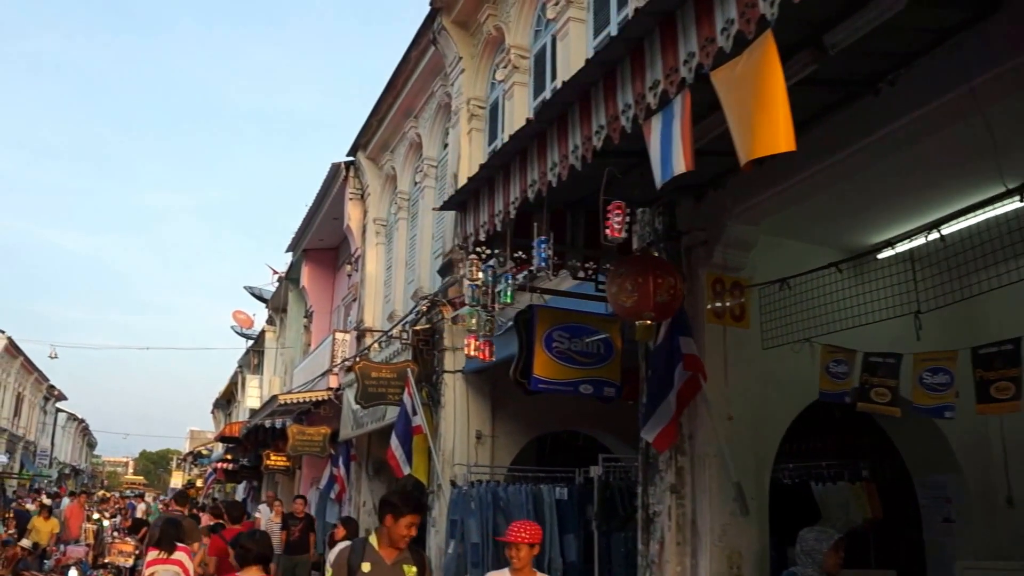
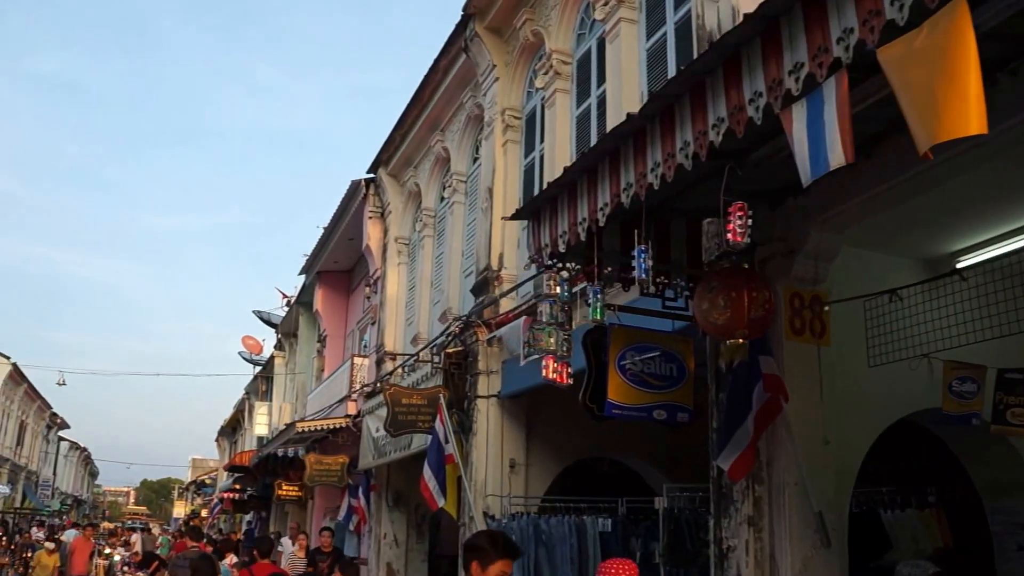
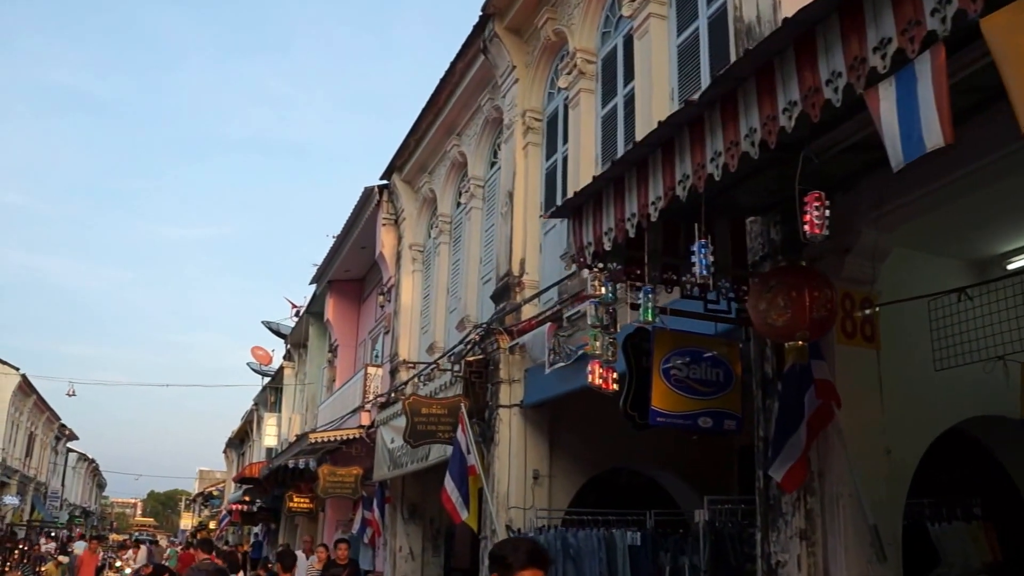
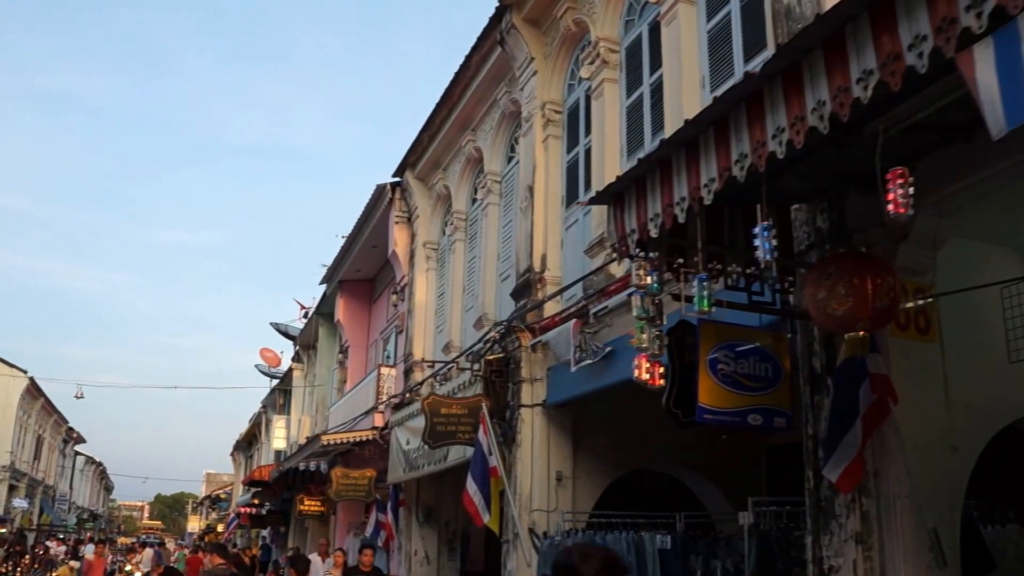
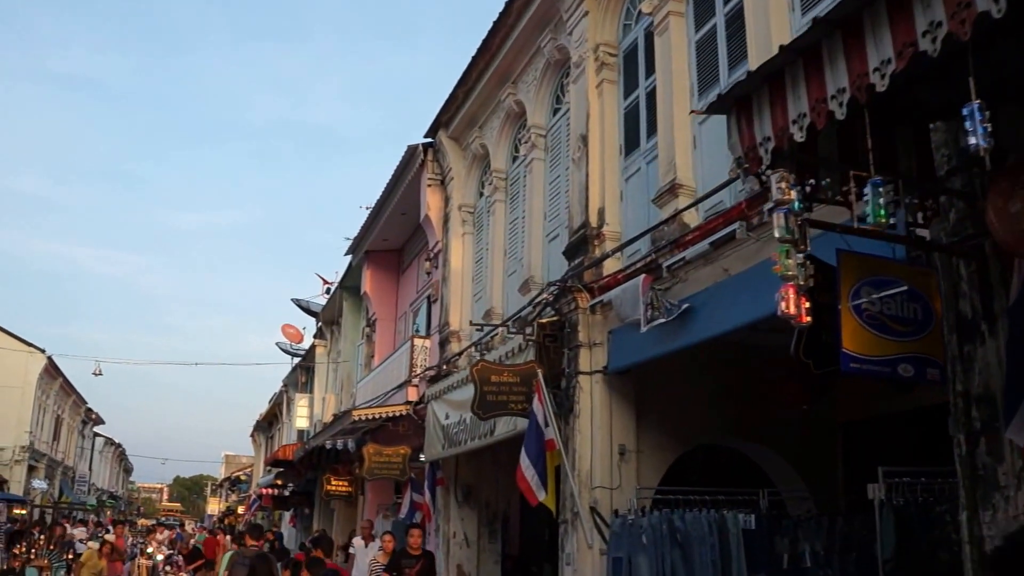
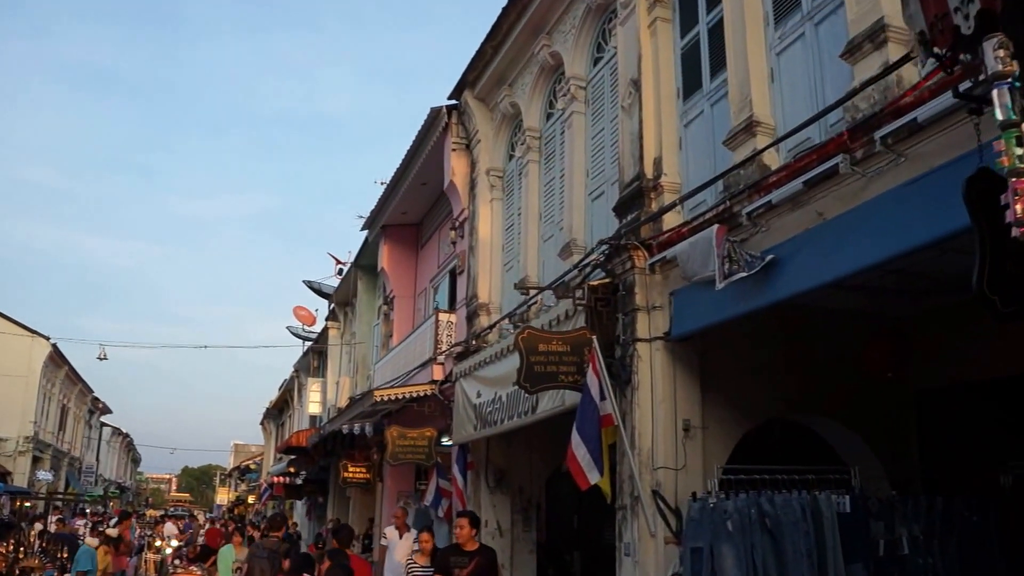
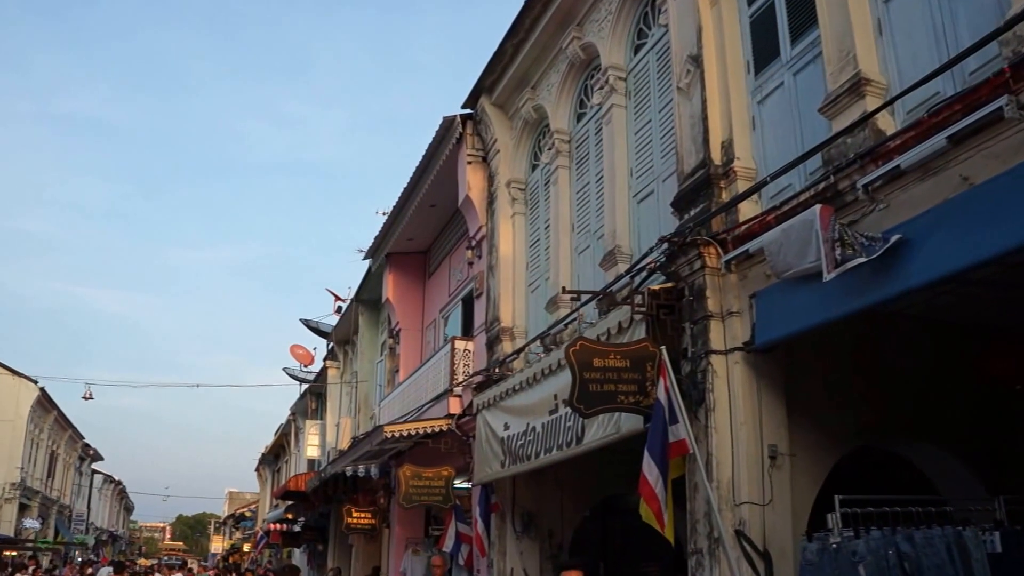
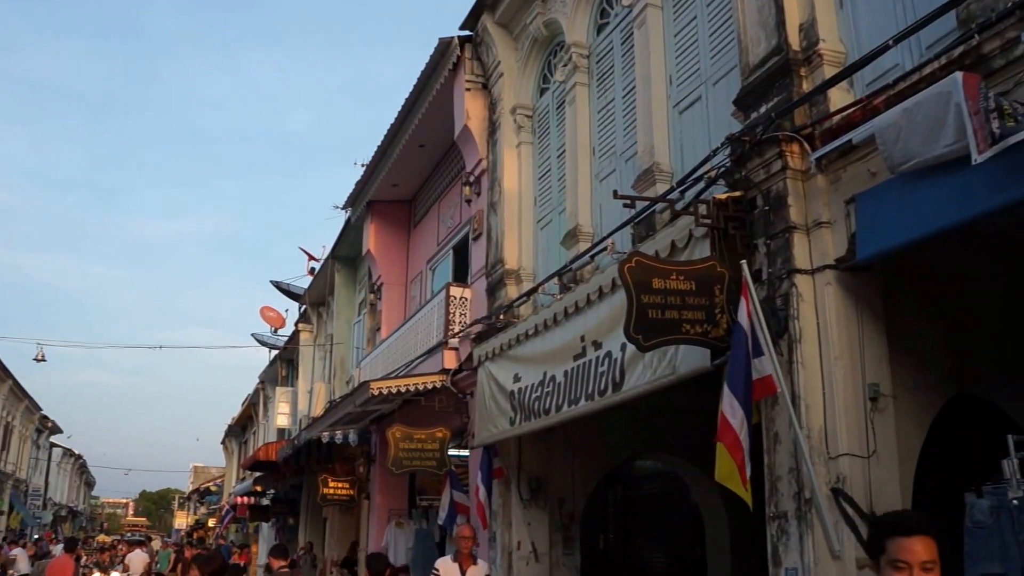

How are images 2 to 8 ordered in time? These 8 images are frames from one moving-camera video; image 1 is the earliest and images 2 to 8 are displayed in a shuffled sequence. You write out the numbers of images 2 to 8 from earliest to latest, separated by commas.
2, 3, 4, 5, 6, 7, 8
